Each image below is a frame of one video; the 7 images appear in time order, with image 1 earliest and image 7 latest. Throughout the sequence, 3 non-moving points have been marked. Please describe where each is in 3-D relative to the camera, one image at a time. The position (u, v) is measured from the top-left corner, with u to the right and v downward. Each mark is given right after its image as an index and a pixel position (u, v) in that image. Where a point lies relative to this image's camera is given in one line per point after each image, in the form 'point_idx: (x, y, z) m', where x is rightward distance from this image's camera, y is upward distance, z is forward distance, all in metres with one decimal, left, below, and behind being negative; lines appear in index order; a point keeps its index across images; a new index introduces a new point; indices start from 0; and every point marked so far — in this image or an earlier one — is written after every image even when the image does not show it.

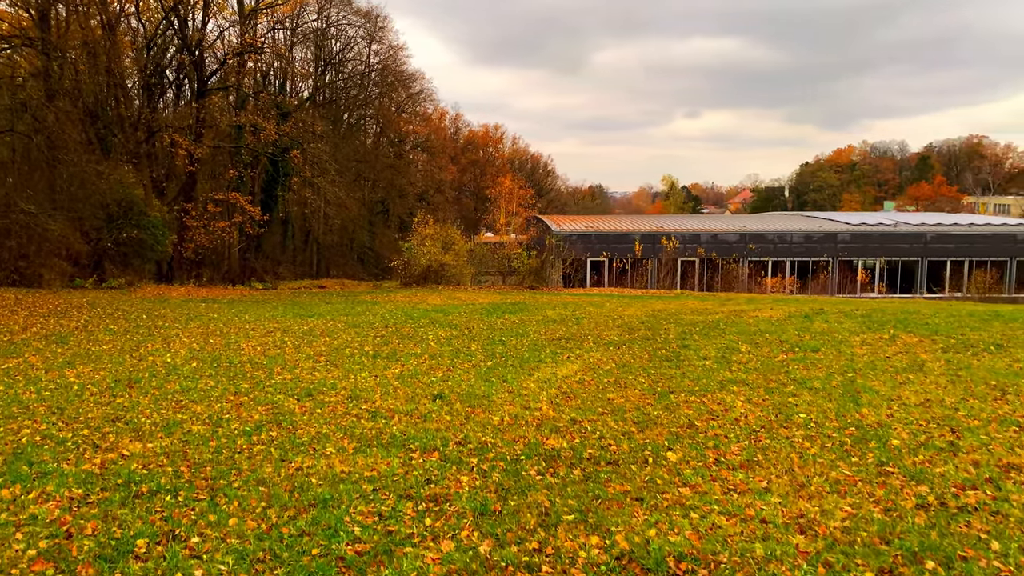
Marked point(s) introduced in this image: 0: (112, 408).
0: (-4.3, -1.3, +8.5) m
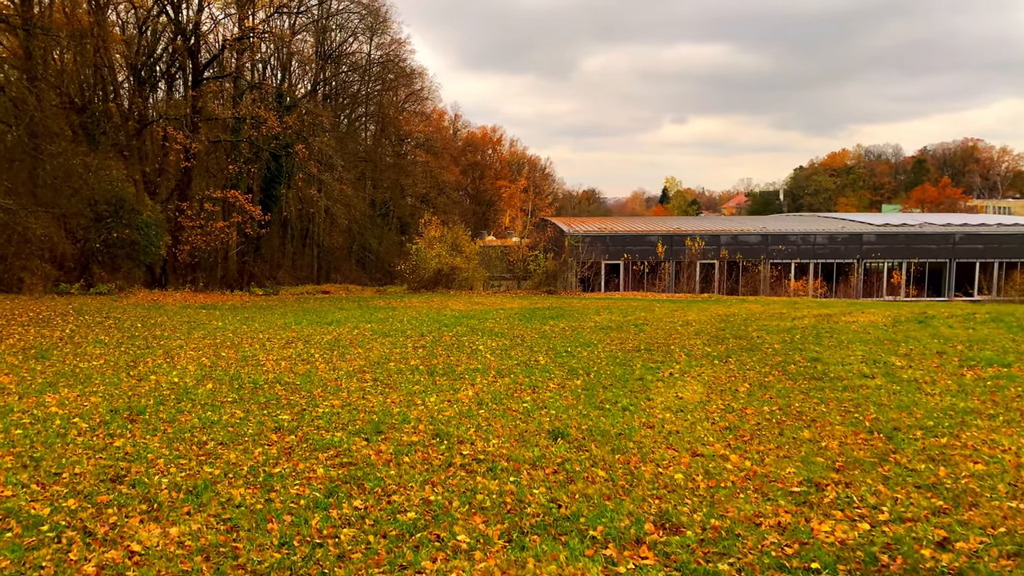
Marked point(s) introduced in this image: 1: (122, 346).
0: (-3.0, -1.3, +6.0) m
1: (-6.7, -1.0, +13.5) m
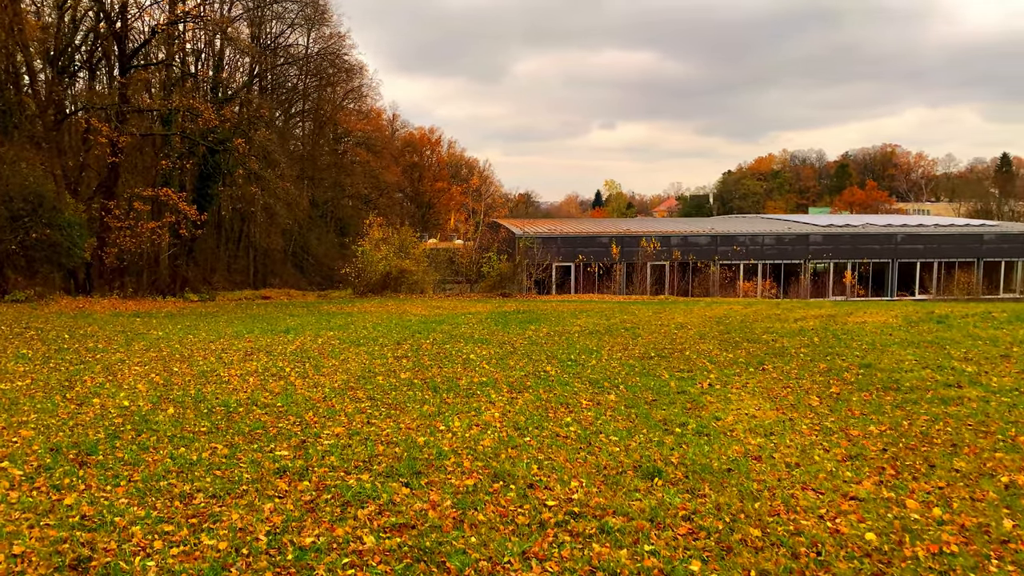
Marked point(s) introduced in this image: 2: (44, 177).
0: (-2.4, -1.3, +4.3) m
1: (-6.7, -1.1, +11.5) m
2: (-11.1, +2.6, +18.7) m
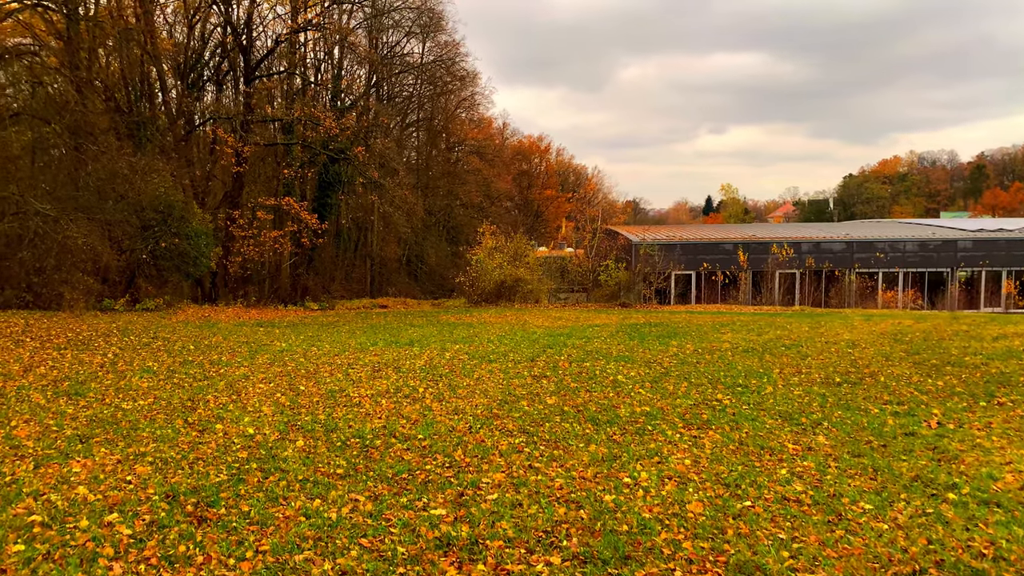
0: (-1.3, -1.4, +3.1) m
1: (-4.6, -1.2, +10.9) m
2: (-8.0, +2.4, +18.6) m
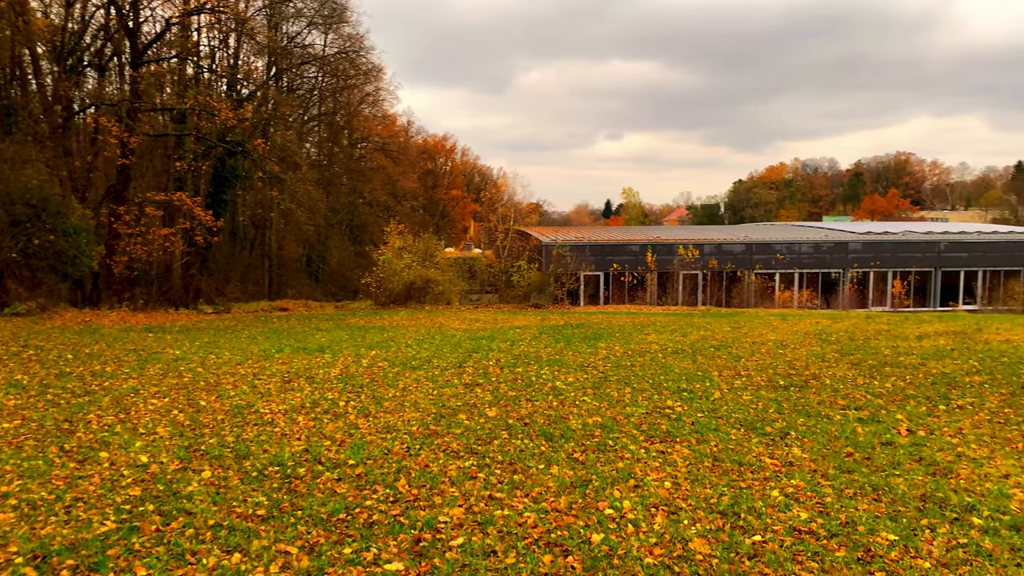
0: (-1.3, -1.4, +2.1) m
1: (-5.5, -1.2, +9.4) m
2: (-9.8, +2.4, +16.7) m
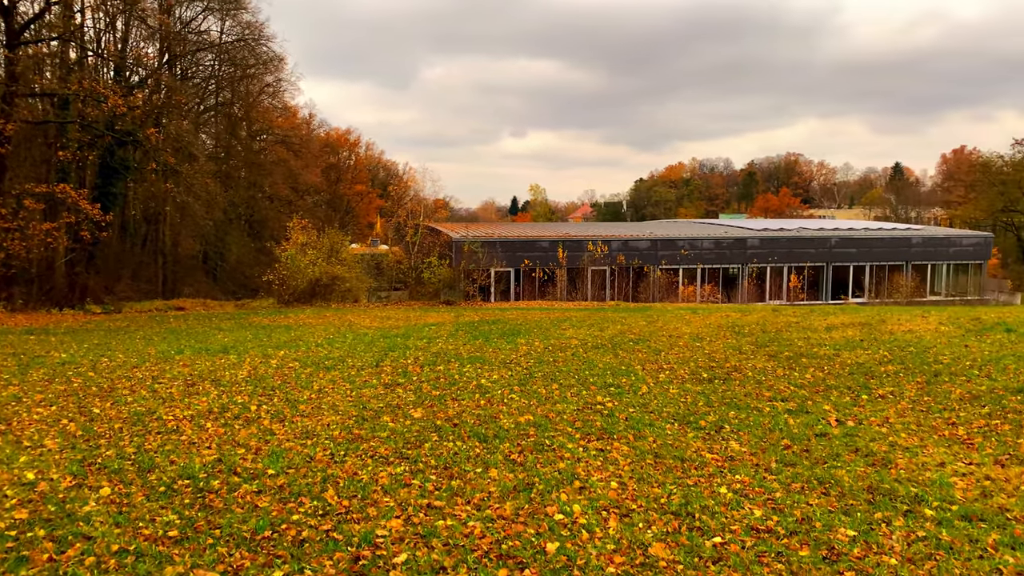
0: (-1.3, -1.4, +1.6) m
1: (-6.3, -1.2, +8.3) m
2: (-11.5, +2.4, +15.0) m
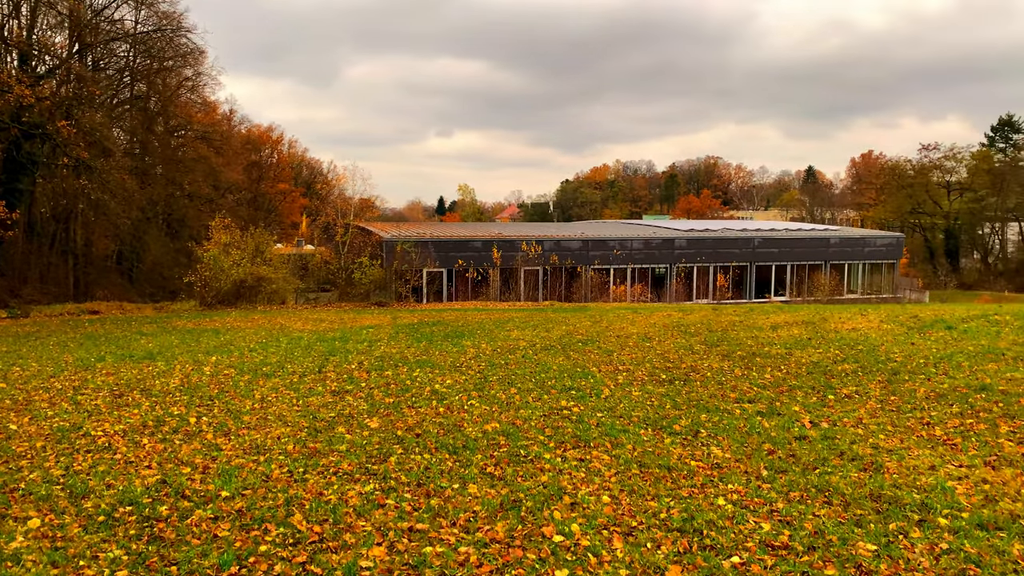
0: (-1.0, -1.4, +1.1) m
1: (-6.6, -1.2, +7.3) m
2: (-12.5, +2.3, +13.5) m
